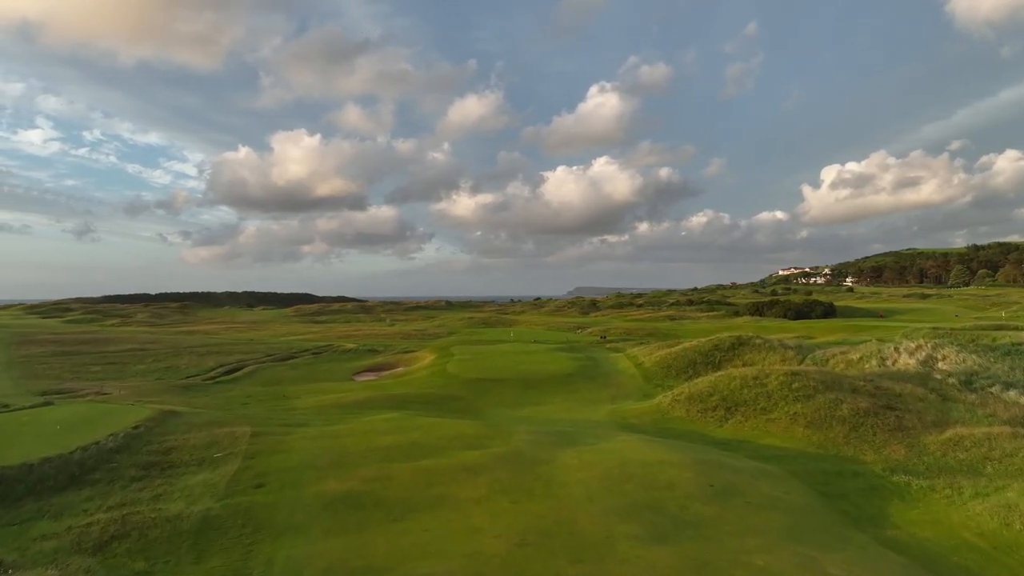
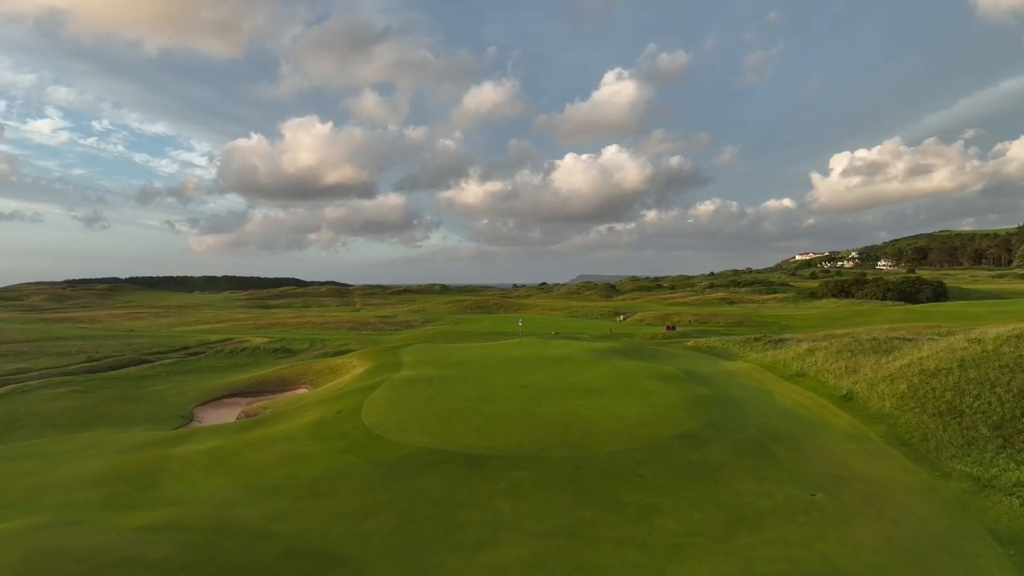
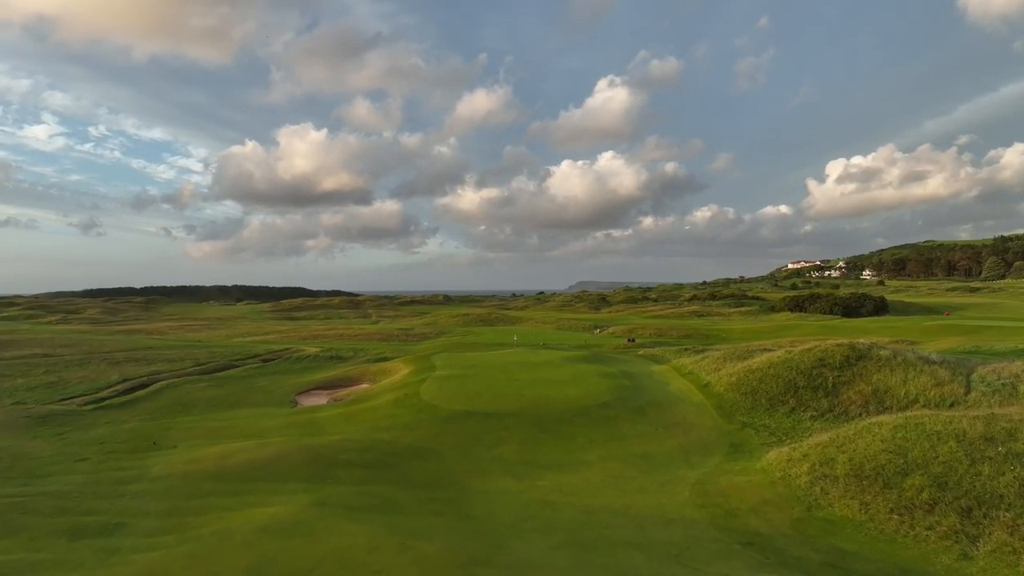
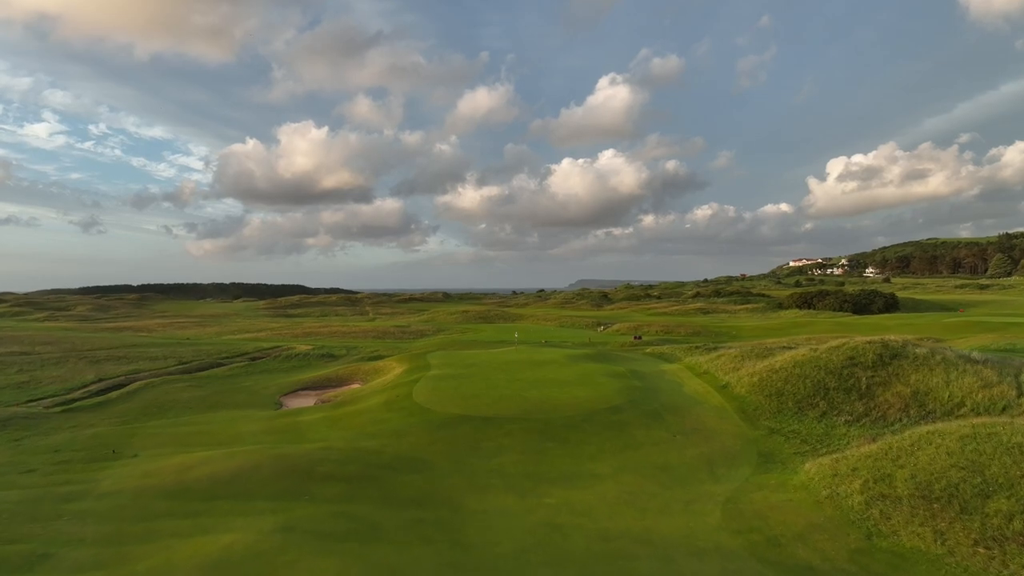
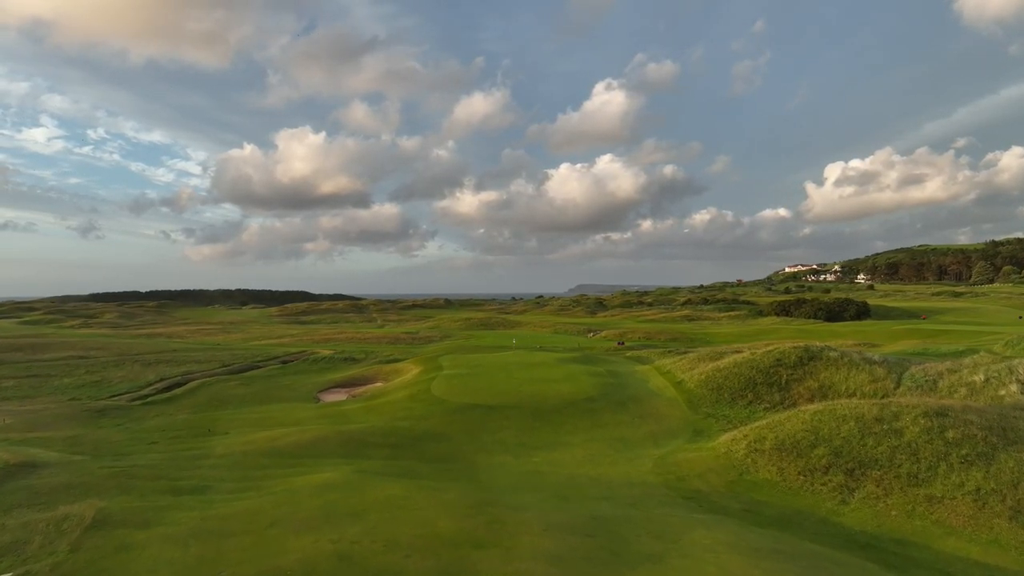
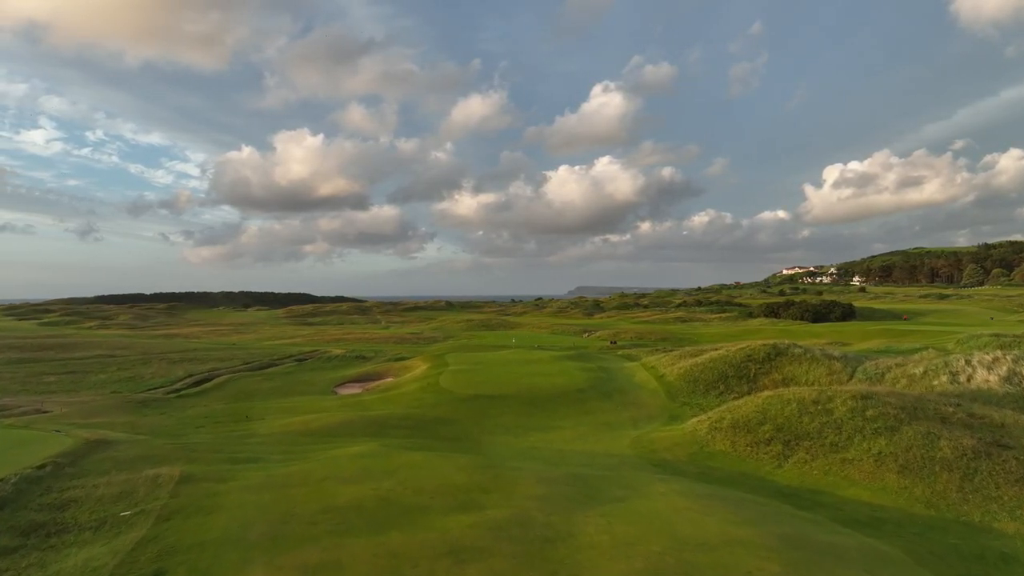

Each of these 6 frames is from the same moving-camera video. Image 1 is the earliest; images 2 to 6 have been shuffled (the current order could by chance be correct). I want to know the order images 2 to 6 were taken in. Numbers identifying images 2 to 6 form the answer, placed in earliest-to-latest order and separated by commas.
6, 5, 3, 4, 2
